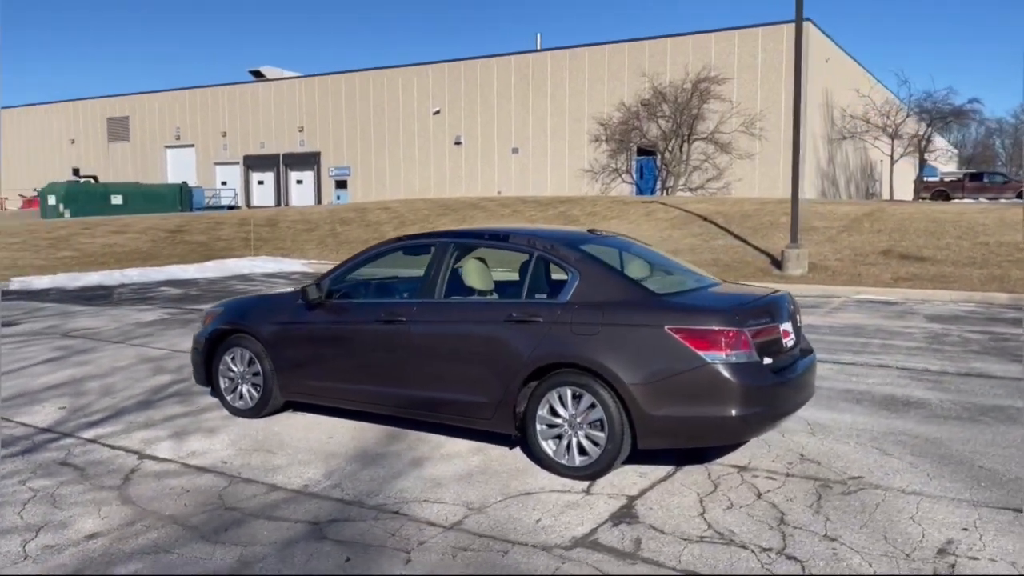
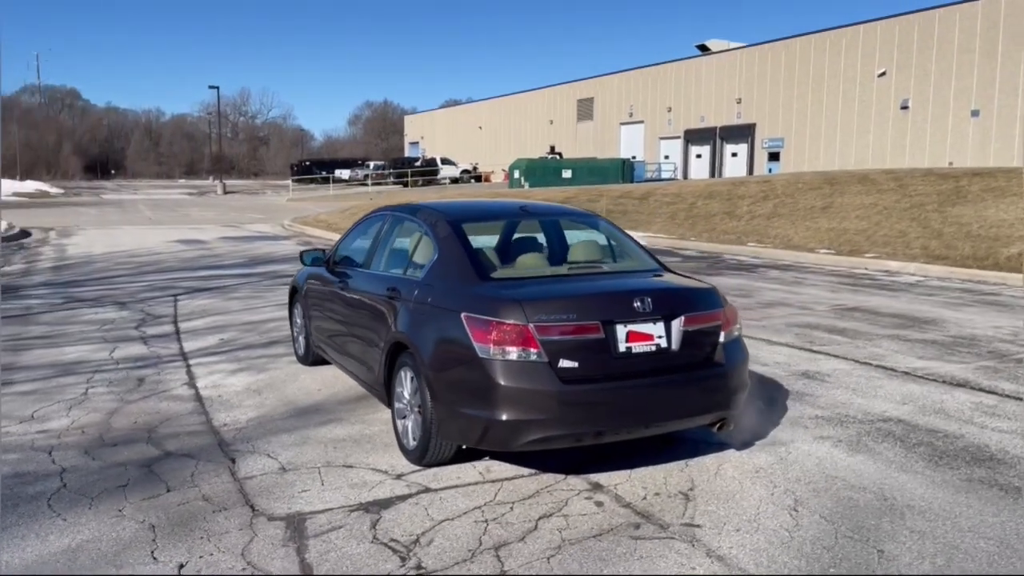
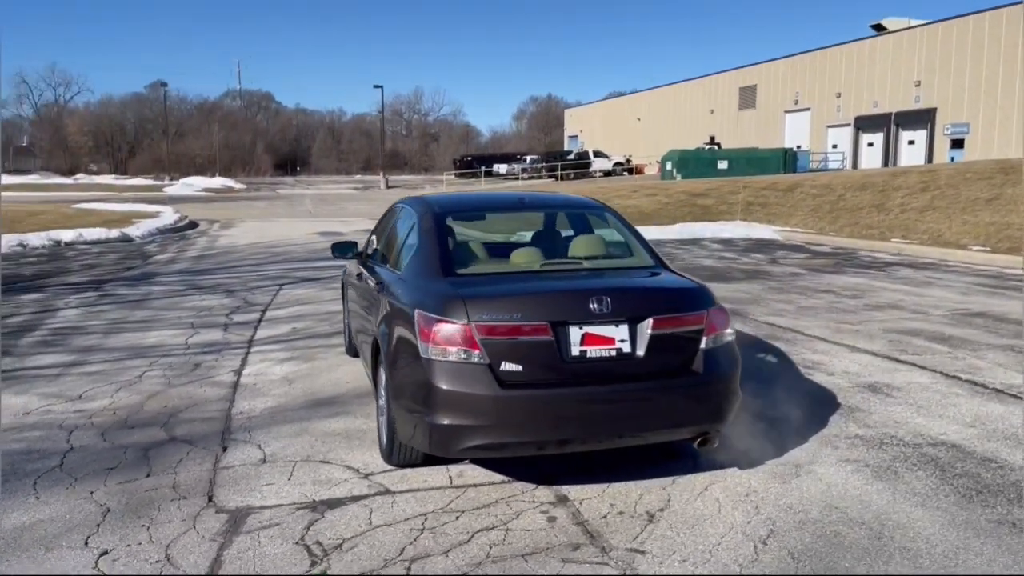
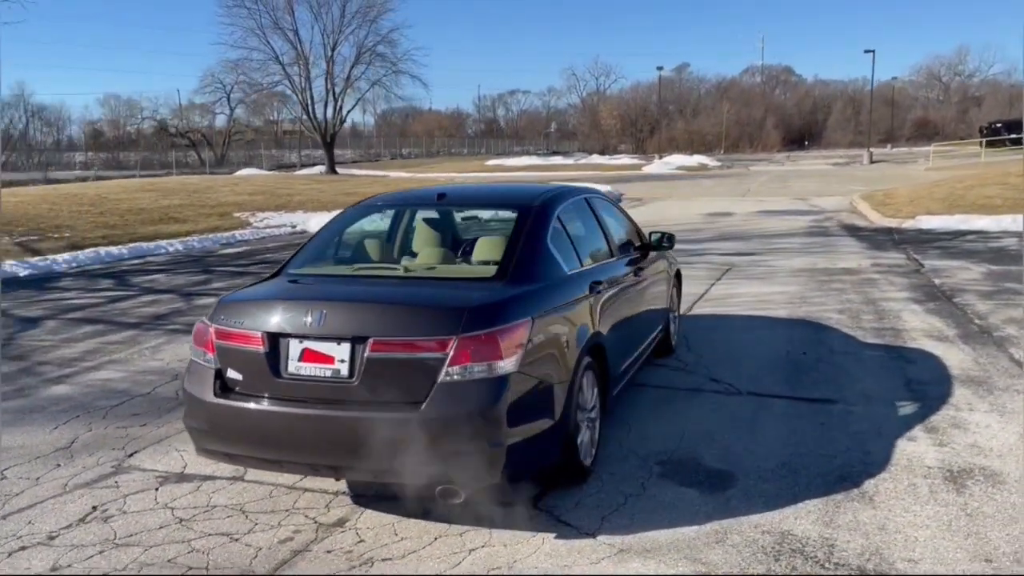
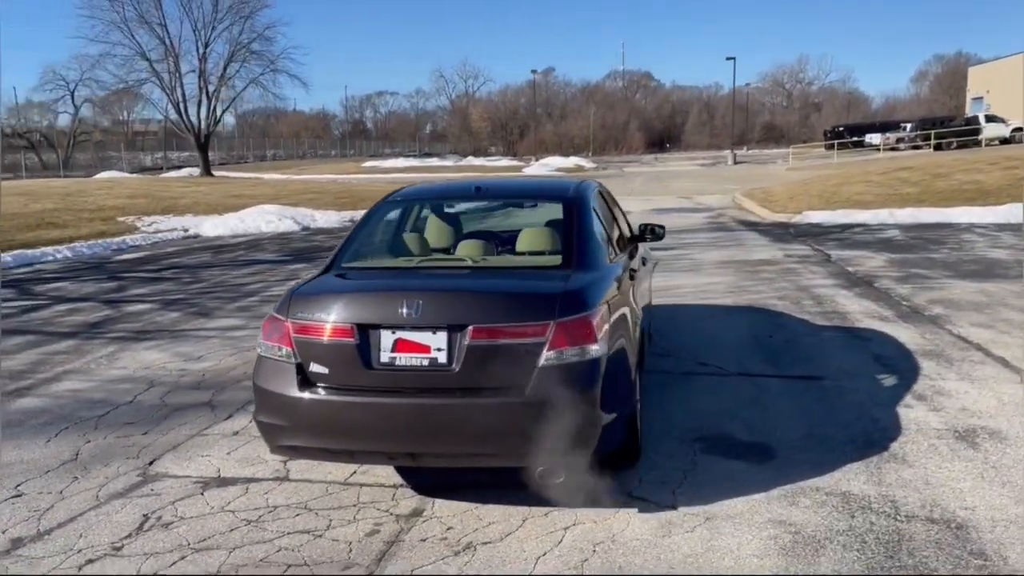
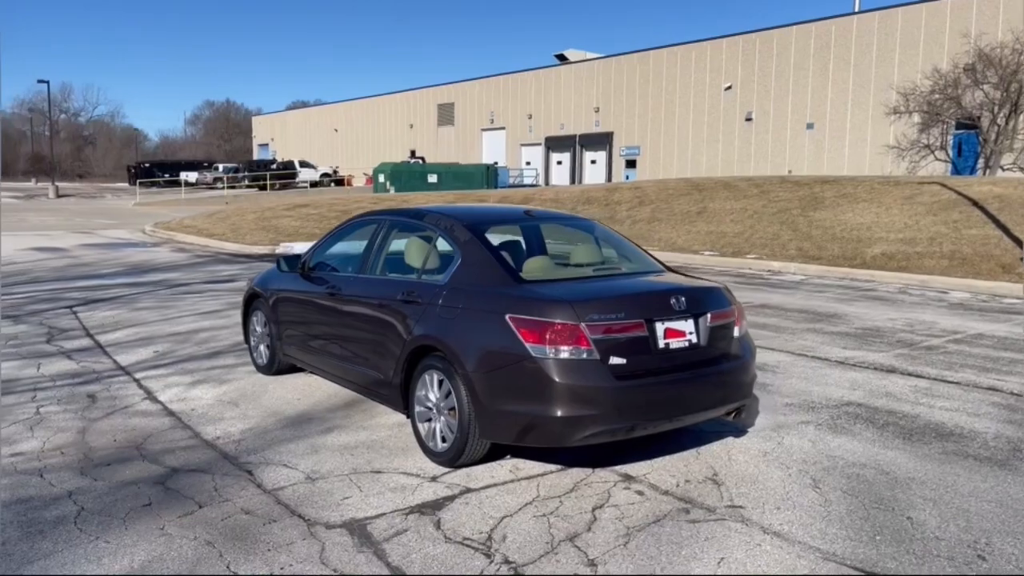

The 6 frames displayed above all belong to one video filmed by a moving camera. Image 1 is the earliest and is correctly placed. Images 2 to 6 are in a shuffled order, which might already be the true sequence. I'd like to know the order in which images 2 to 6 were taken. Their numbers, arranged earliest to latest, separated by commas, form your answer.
6, 2, 3, 5, 4
